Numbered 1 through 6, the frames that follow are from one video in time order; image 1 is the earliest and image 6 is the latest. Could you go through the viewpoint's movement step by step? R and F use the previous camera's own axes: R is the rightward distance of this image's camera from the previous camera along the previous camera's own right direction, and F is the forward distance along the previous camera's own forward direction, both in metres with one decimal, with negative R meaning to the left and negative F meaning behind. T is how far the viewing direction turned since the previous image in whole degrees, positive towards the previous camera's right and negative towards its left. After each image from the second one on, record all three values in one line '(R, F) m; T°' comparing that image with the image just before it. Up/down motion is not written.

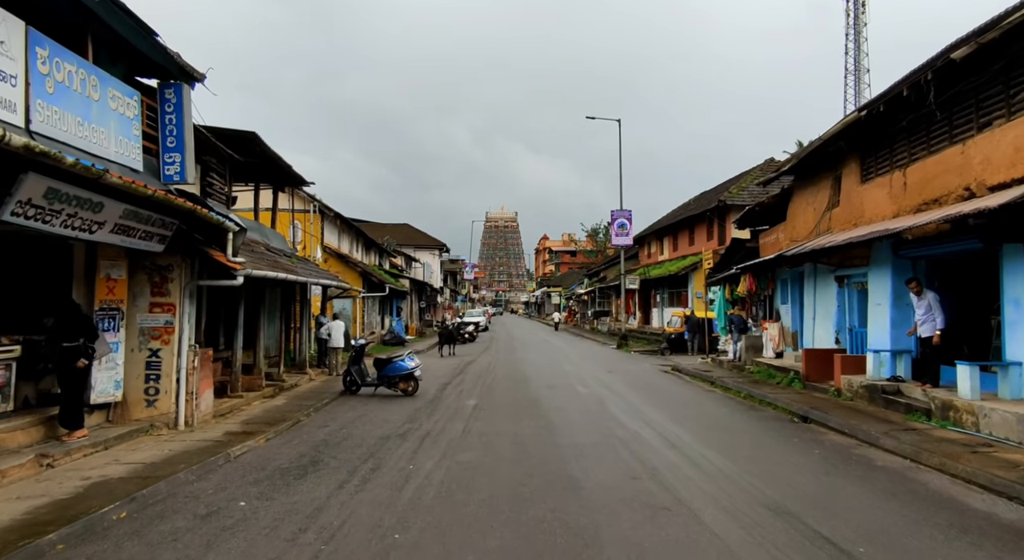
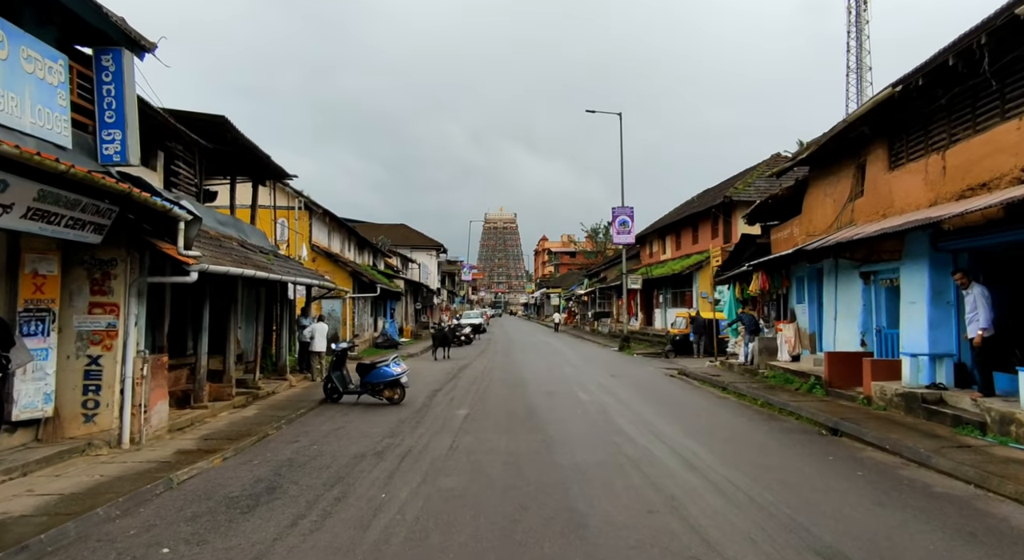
(+0.1, +1.2) m; 0°
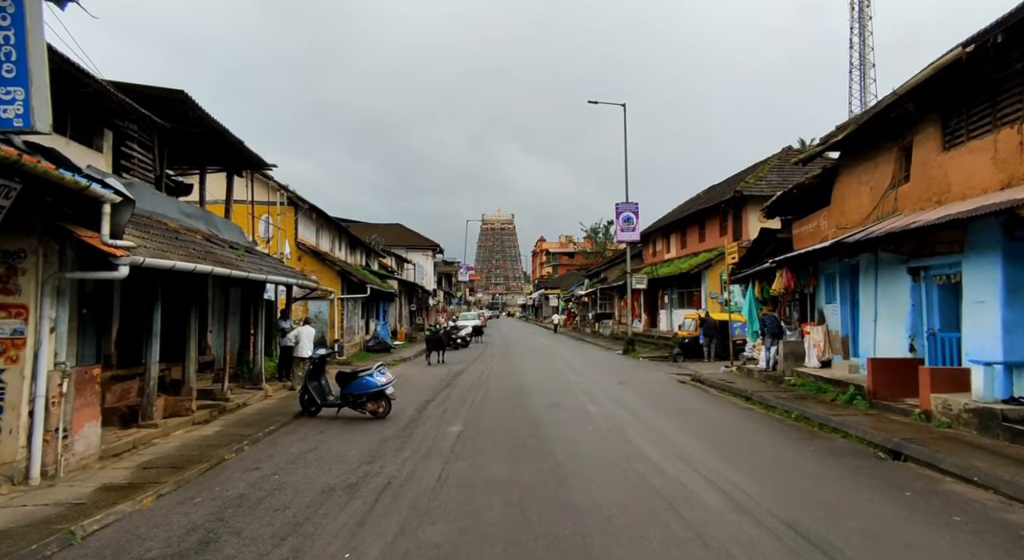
(0.0, +1.5) m; 0°
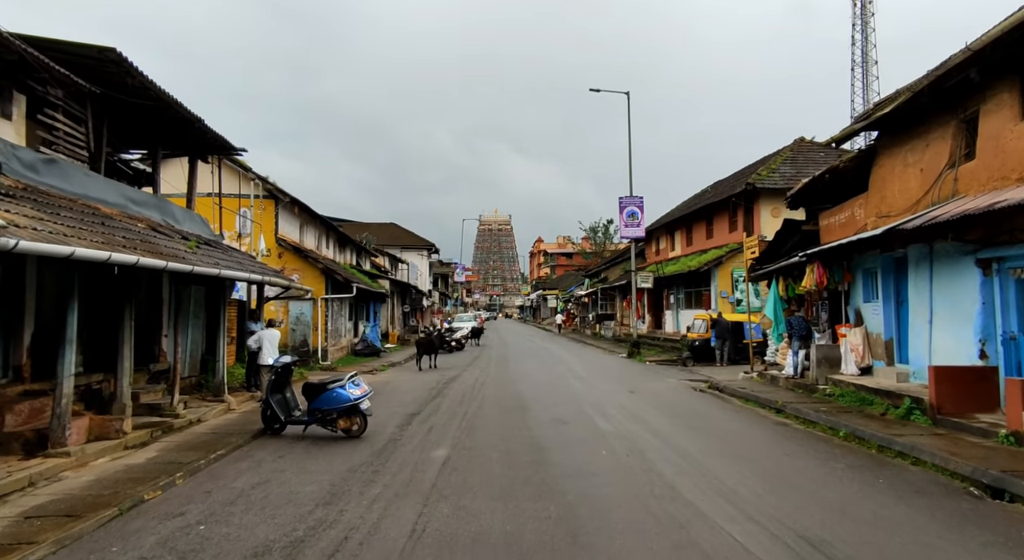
(0.0, +1.7) m; 0°
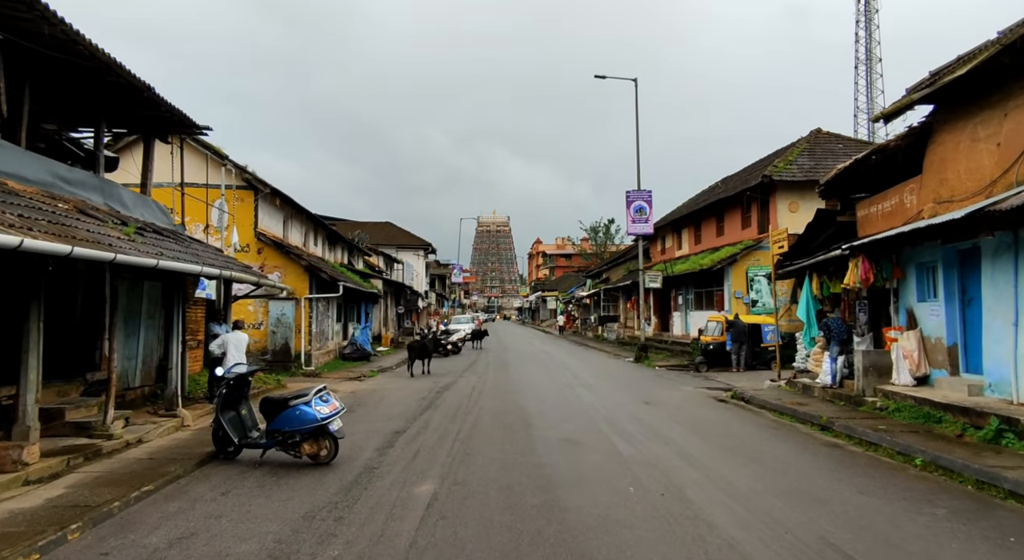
(0.0, +1.7) m; 0°
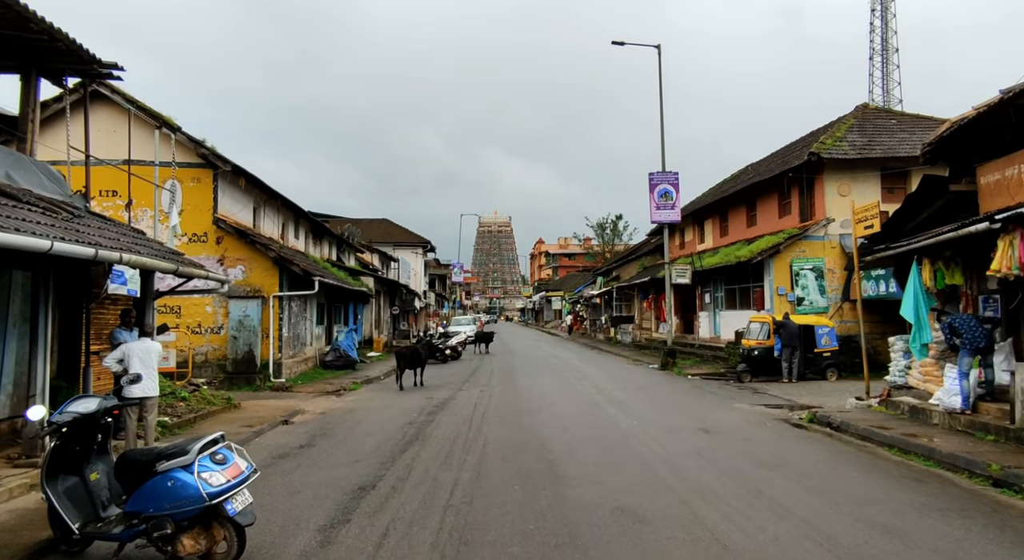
(-0.2, +3.4) m; 0°
